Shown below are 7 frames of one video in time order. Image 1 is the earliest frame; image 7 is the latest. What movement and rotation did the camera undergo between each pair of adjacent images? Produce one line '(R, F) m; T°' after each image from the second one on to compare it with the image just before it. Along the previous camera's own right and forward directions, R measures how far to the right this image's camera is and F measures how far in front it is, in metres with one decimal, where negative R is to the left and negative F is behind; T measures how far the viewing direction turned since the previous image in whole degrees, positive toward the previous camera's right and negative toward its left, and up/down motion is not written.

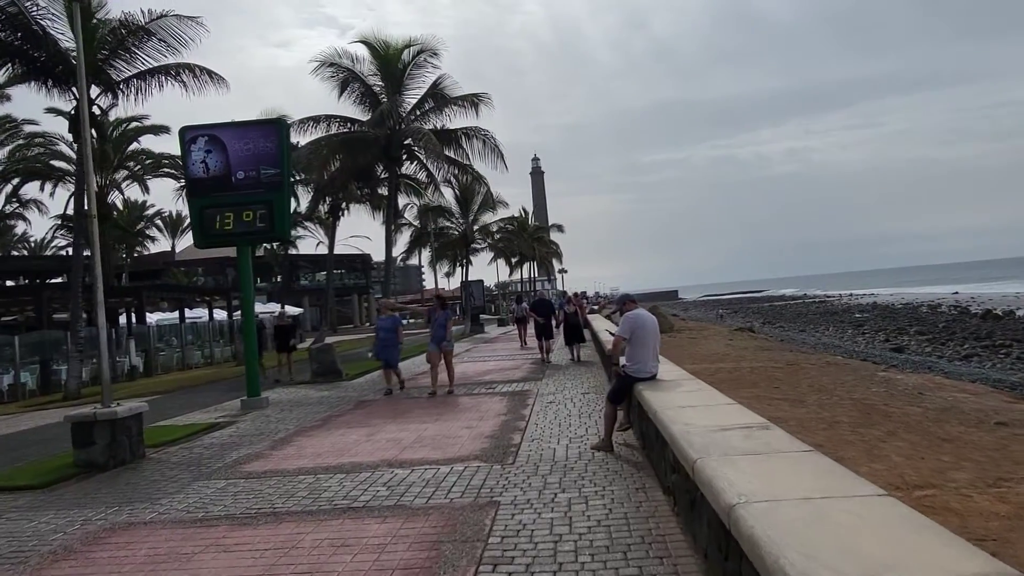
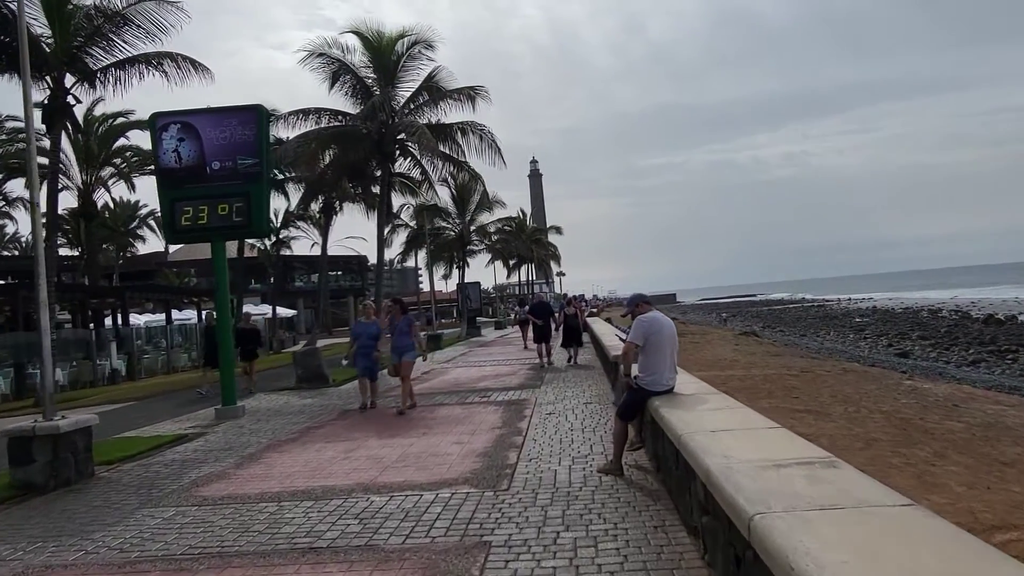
(0.0, +1.1) m; 0°
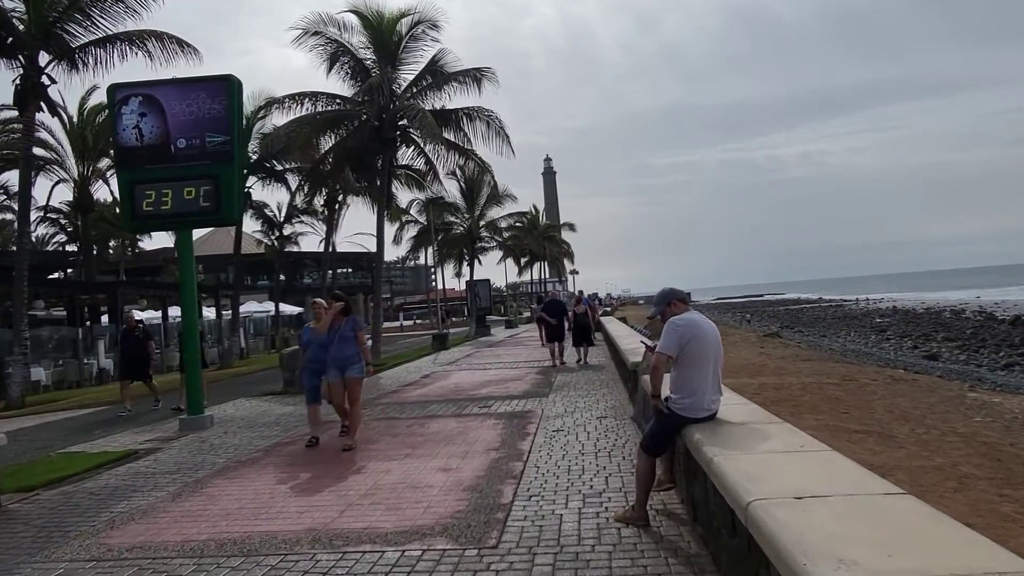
(+0.1, +1.7) m; -1°
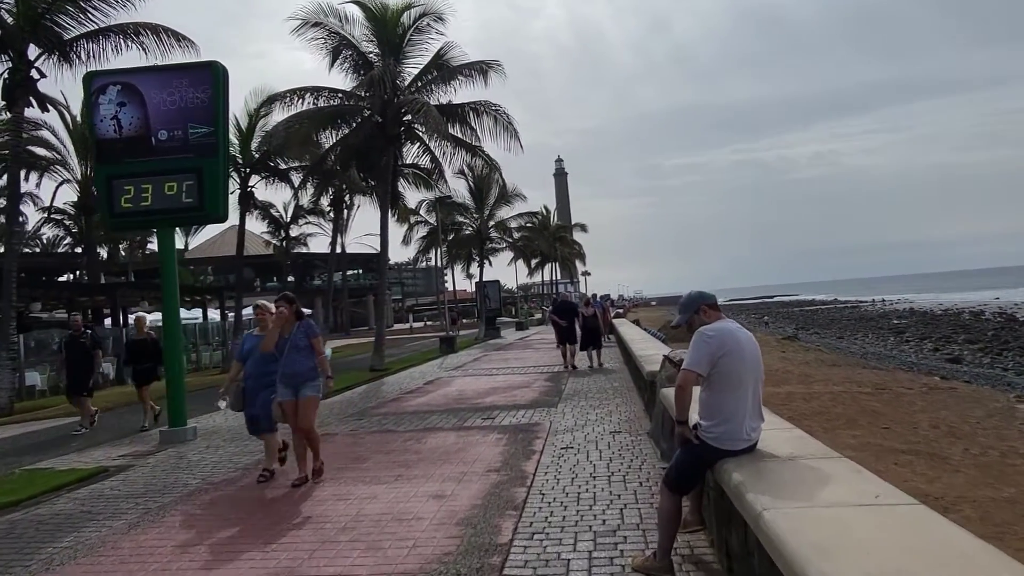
(+0.1, +0.9) m; -1°
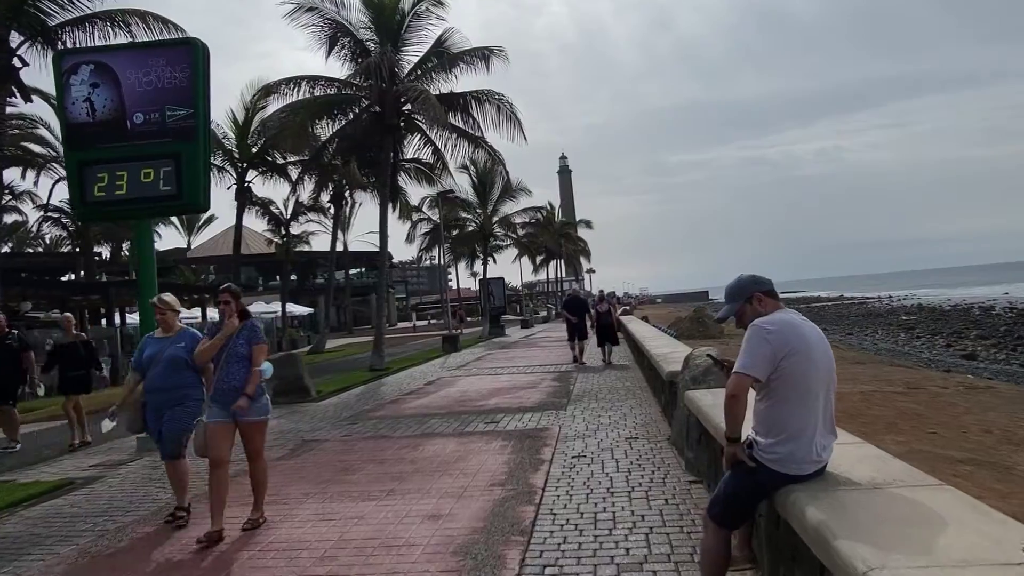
(0.0, +0.9) m; 0°
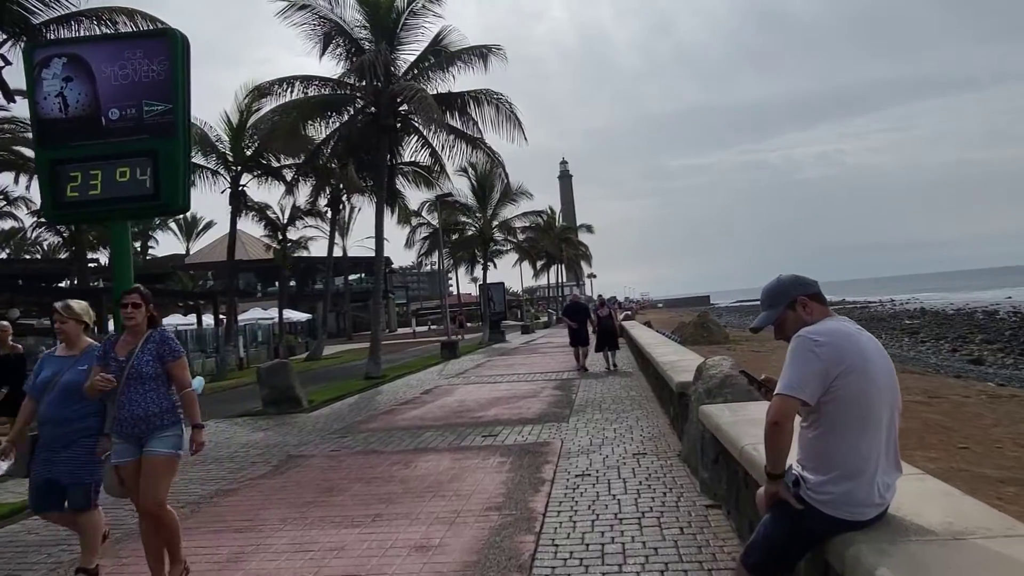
(0.0, +0.6) m; 0°
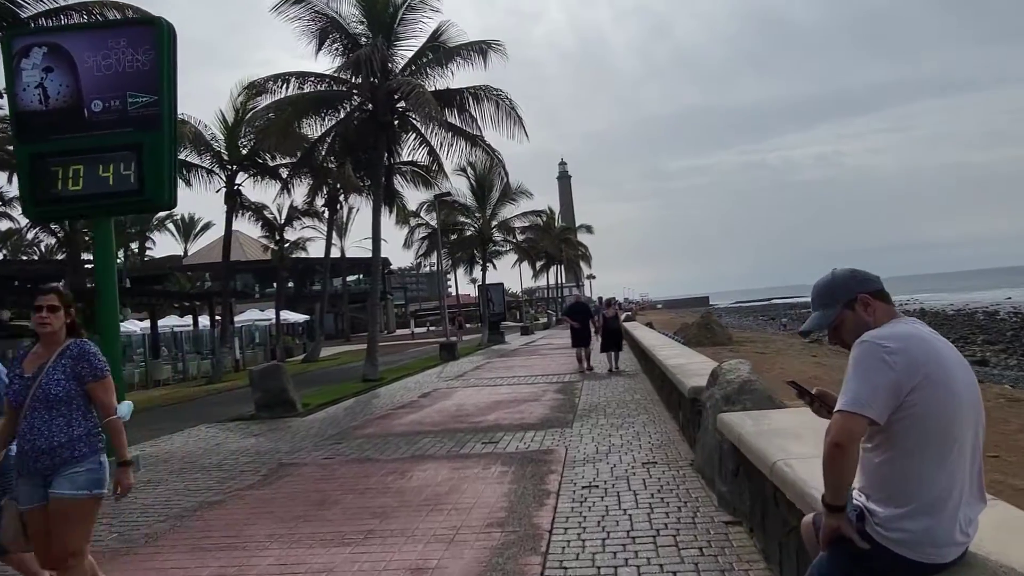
(0.0, +0.4) m; 0°
